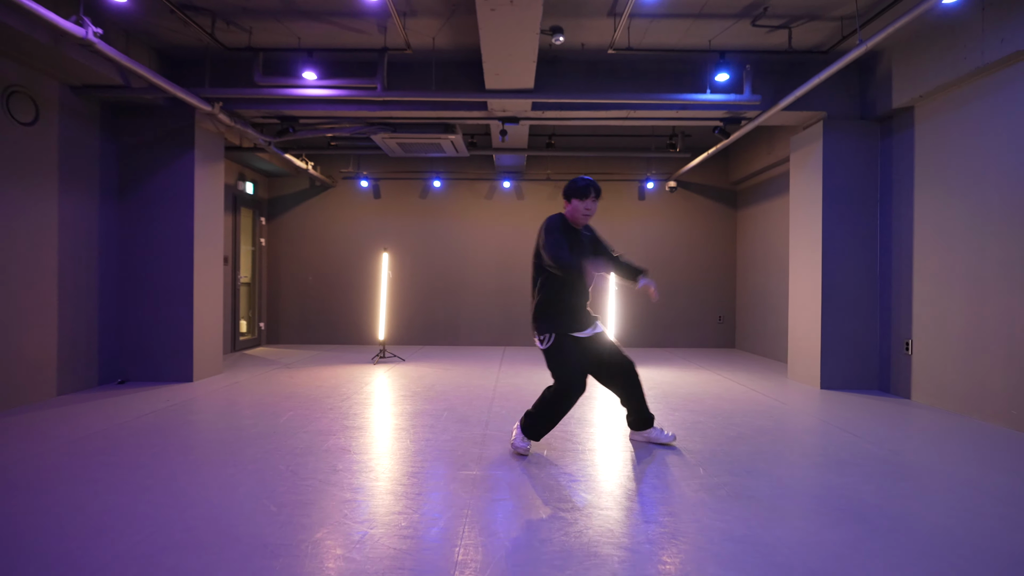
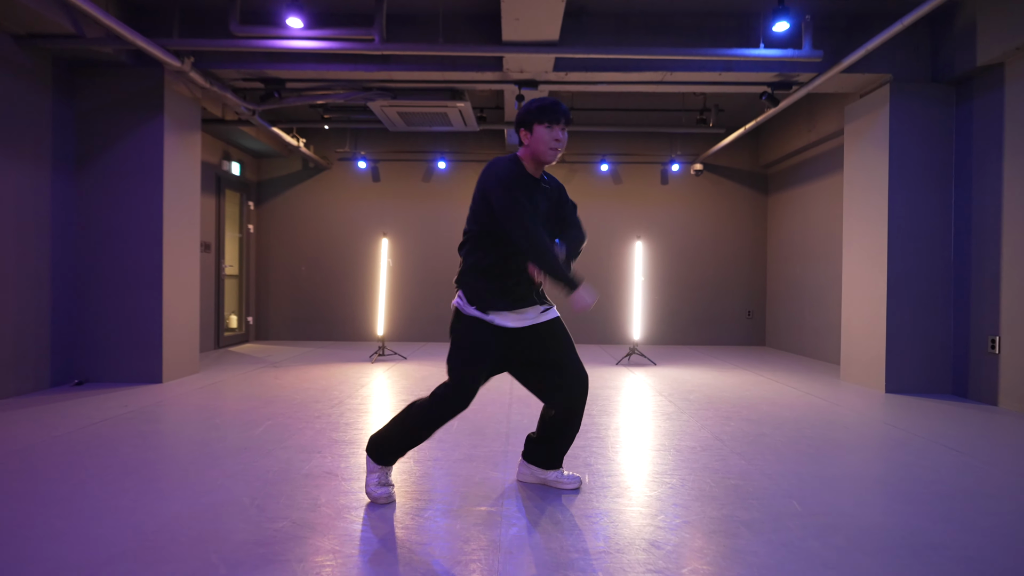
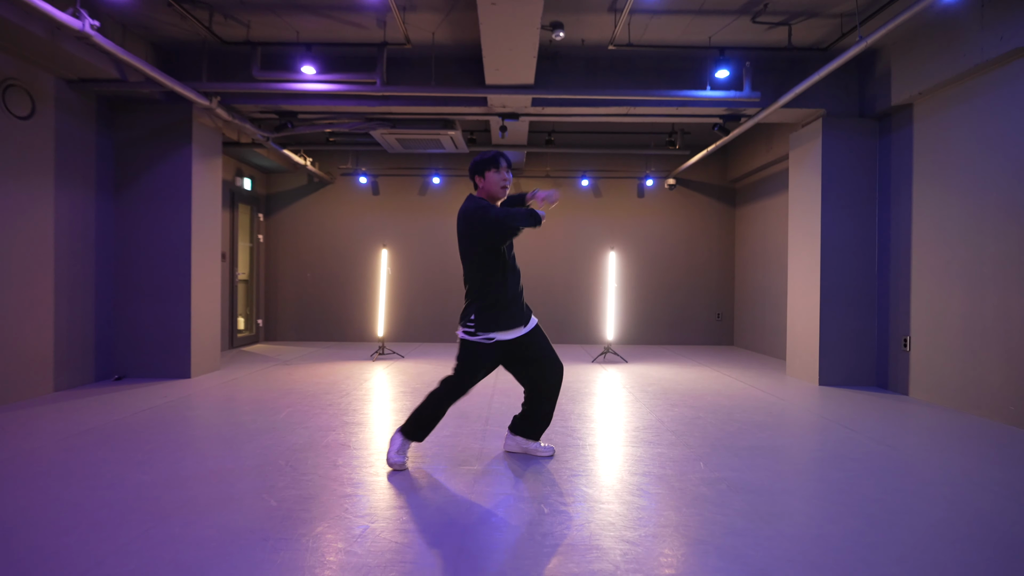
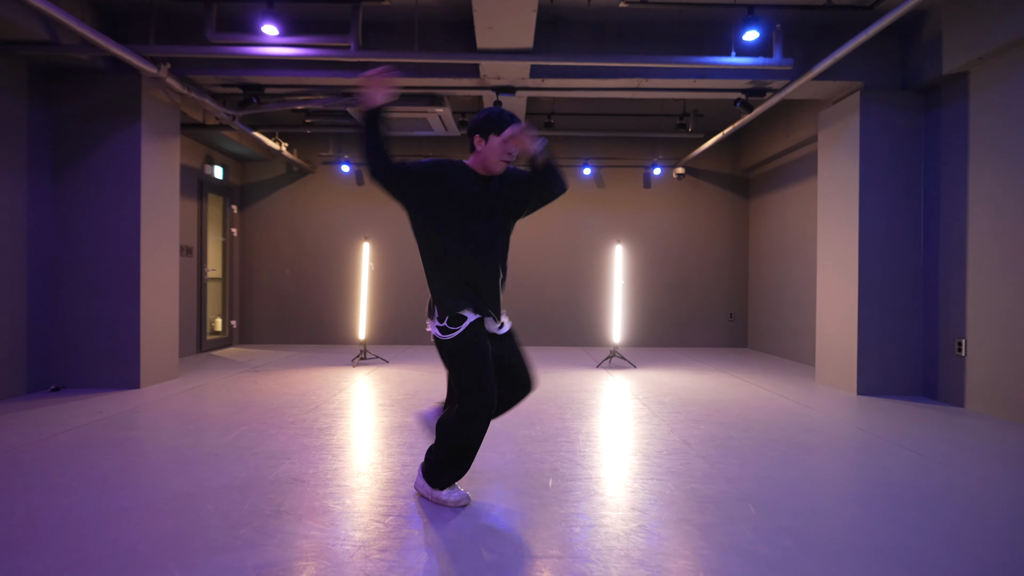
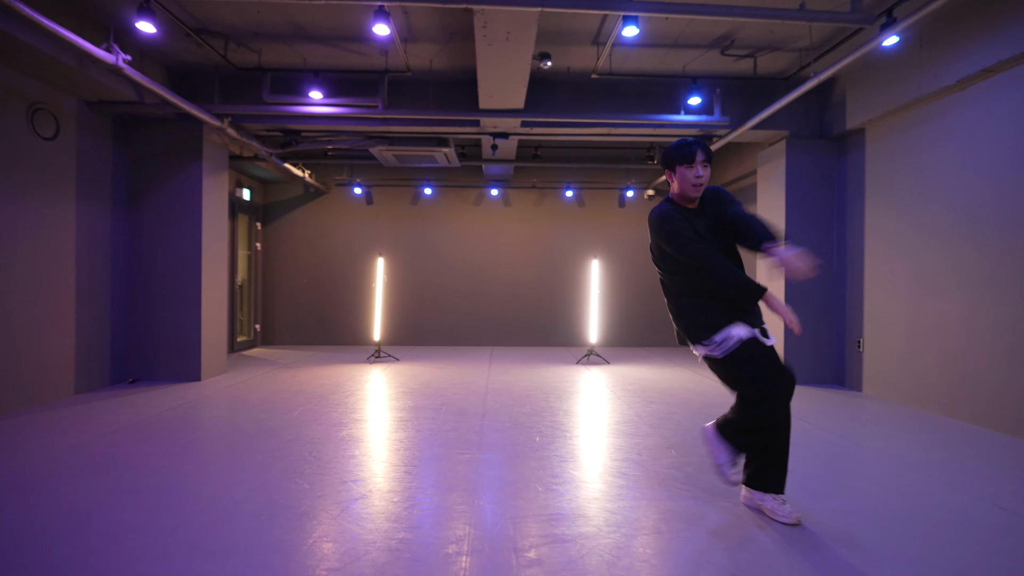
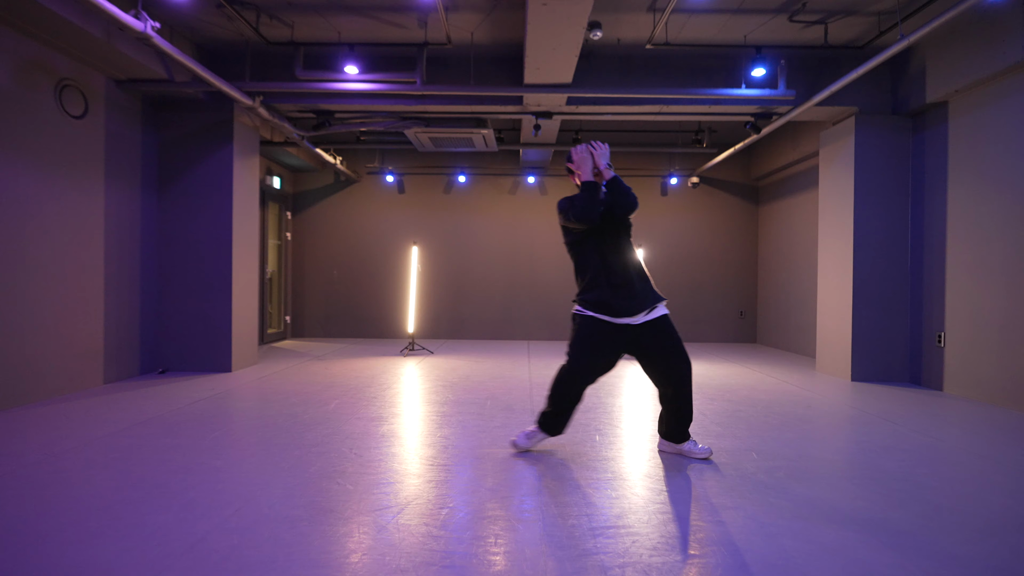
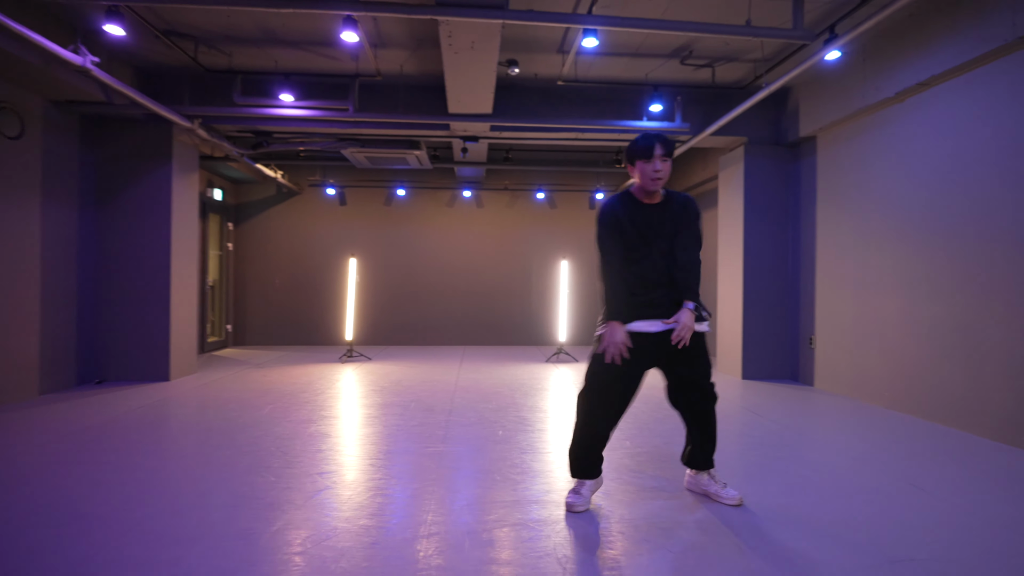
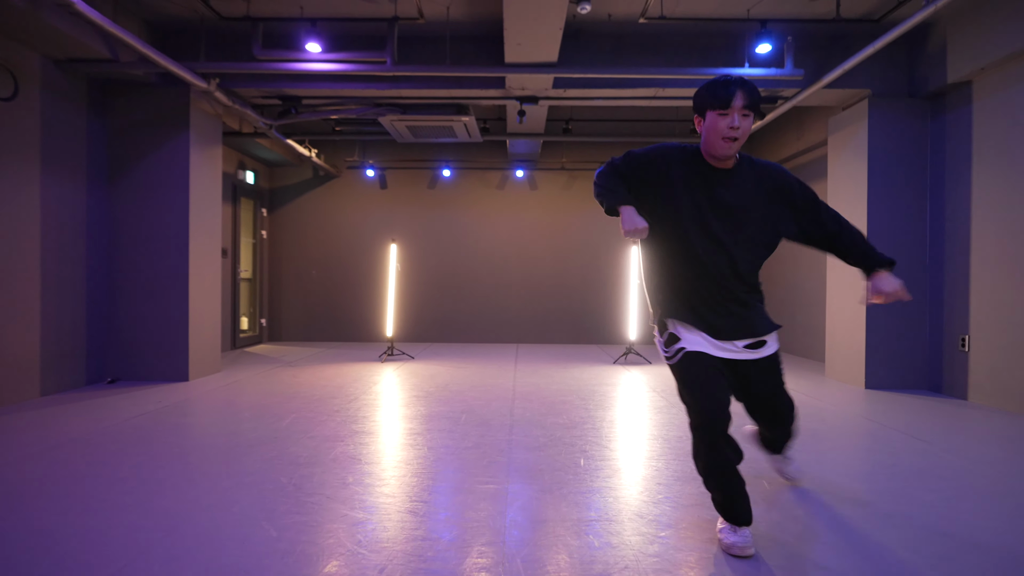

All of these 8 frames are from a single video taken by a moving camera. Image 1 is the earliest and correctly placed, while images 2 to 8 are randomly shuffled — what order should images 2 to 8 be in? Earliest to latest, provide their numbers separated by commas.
4, 3, 2, 6, 8, 5, 7
